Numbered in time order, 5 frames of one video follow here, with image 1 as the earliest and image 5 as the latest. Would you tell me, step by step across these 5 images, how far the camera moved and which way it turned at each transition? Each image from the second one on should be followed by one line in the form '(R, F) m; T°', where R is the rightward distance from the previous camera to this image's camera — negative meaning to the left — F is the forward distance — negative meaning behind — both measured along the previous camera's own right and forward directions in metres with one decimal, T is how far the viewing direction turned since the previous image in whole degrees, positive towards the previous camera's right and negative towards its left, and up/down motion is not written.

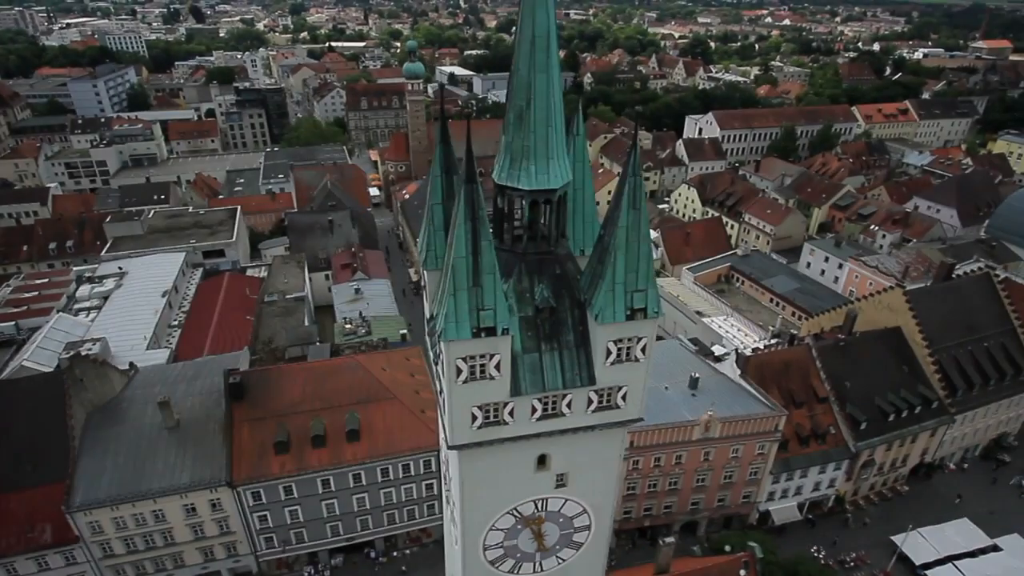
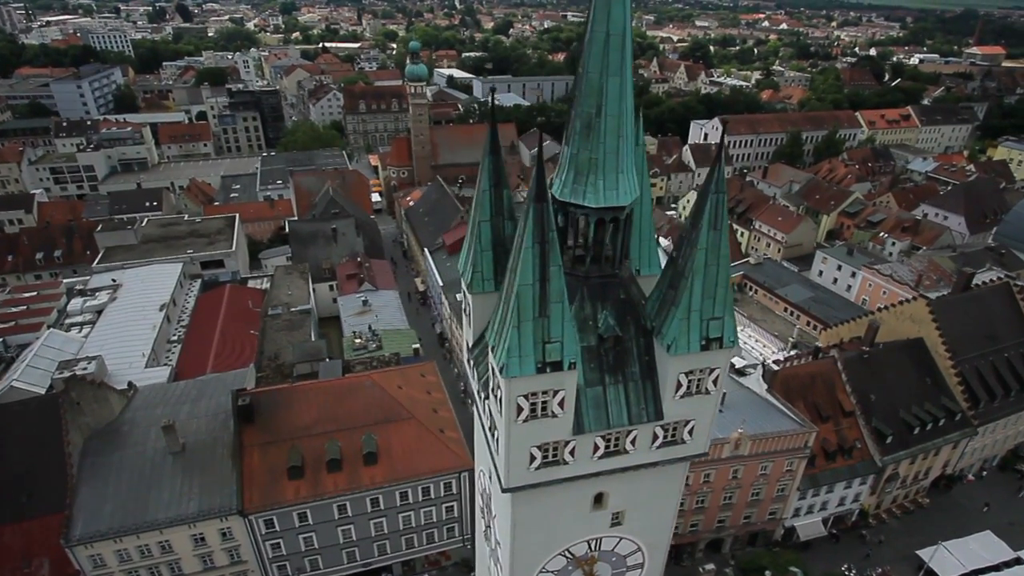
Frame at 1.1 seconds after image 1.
(-1.7, +1.6) m; +1°
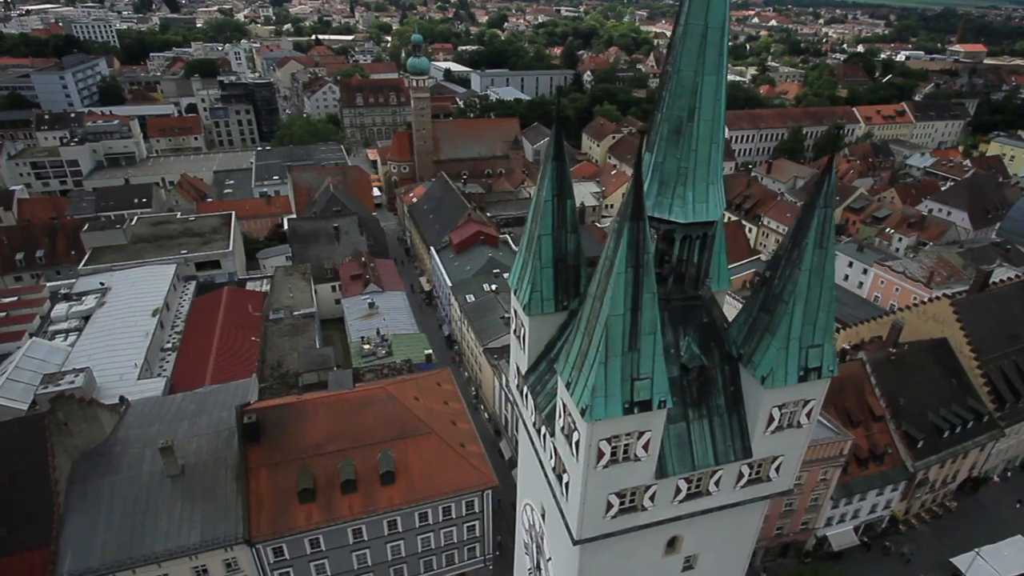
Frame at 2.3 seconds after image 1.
(-1.7, +2.0) m; +1°
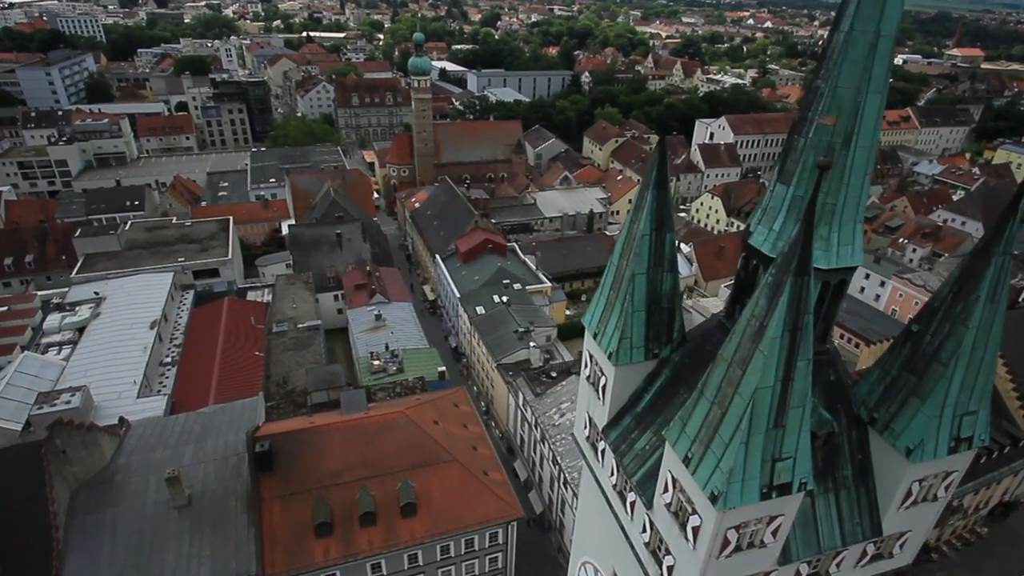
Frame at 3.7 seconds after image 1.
(-2.0, +1.7) m; +1°
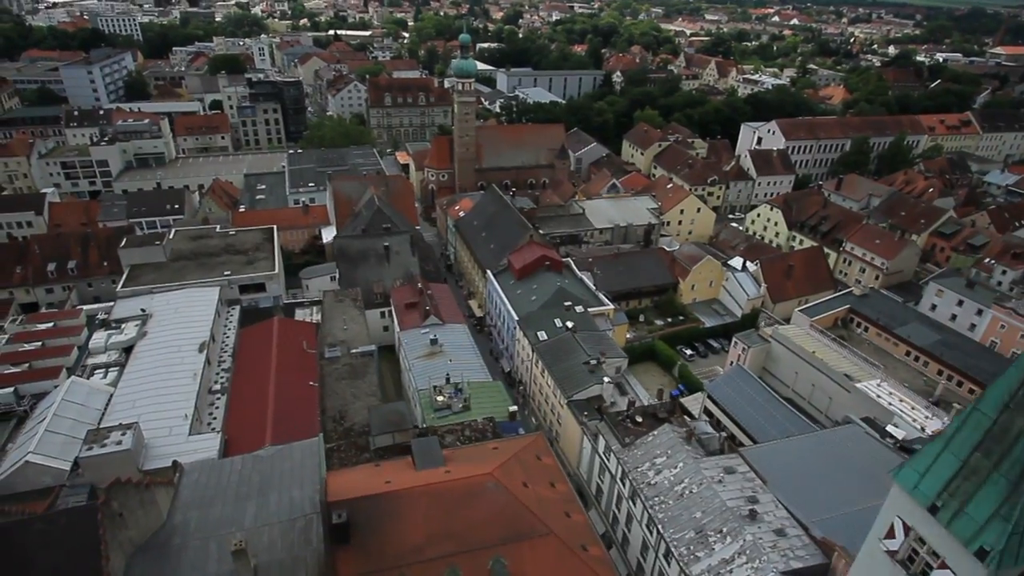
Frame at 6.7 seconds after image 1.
(-4.0, +4.1) m; -1°
